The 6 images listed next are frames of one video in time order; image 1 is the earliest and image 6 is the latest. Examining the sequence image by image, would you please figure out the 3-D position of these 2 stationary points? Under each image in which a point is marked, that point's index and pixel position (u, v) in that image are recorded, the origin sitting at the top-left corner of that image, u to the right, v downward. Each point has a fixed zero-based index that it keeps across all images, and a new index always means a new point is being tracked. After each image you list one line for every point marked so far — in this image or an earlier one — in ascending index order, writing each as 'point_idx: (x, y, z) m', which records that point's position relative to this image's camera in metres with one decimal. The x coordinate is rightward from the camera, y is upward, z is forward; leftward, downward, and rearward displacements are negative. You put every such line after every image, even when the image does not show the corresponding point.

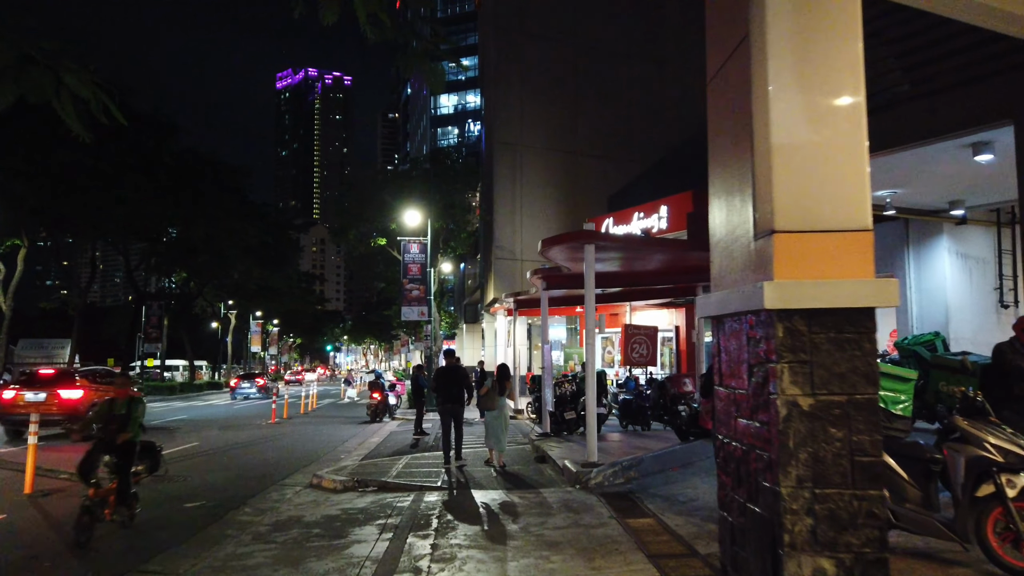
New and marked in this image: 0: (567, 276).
0: (+1.2, +0.3, +16.6) m
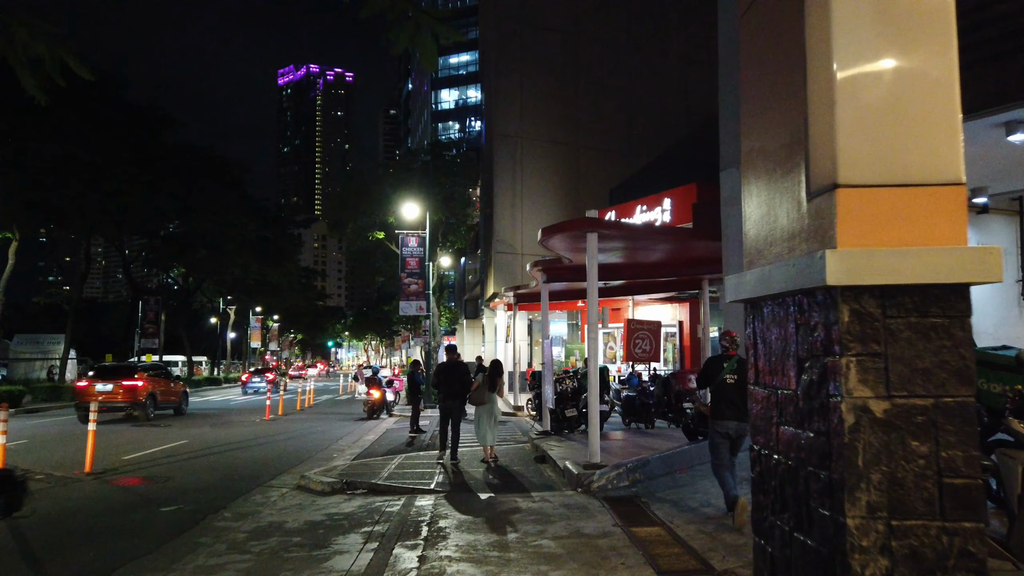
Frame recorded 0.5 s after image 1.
0: (+1.2, +0.4, +16.0) m
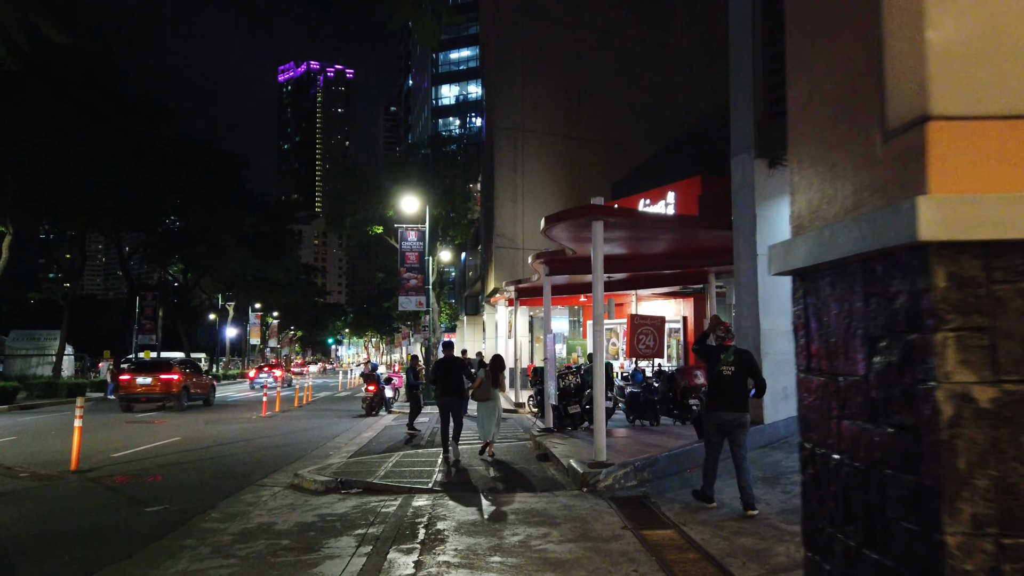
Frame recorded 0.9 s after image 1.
0: (+1.2, +0.6, +15.5) m
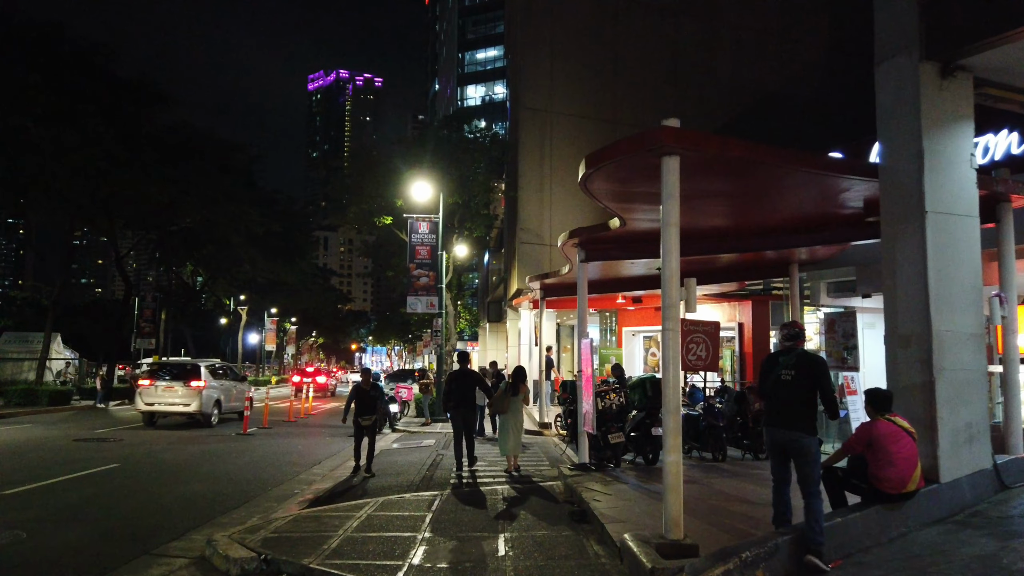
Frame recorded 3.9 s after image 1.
0: (+1.6, +0.7, +11.8) m
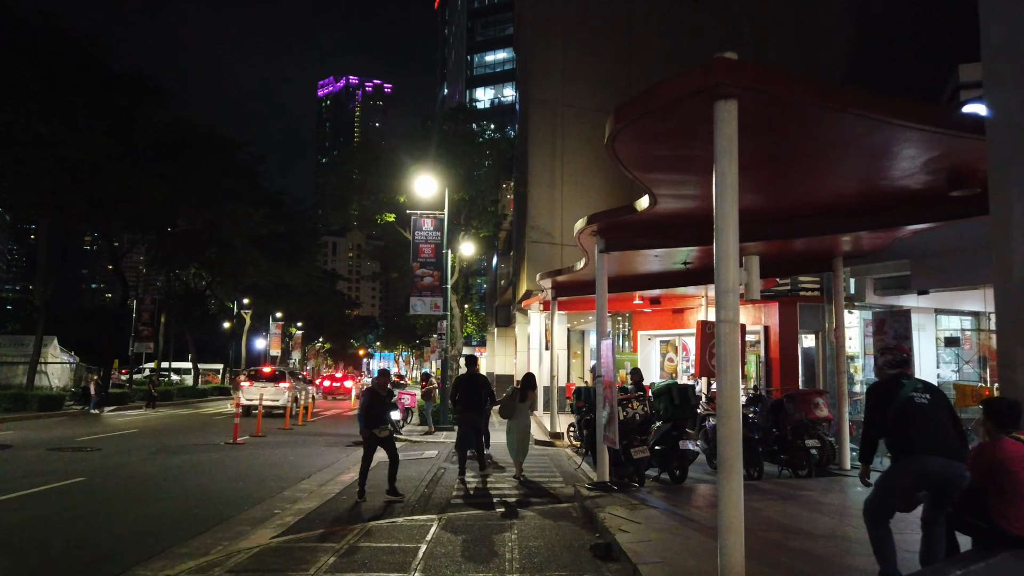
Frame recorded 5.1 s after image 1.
0: (+1.7, +0.8, +10.4) m
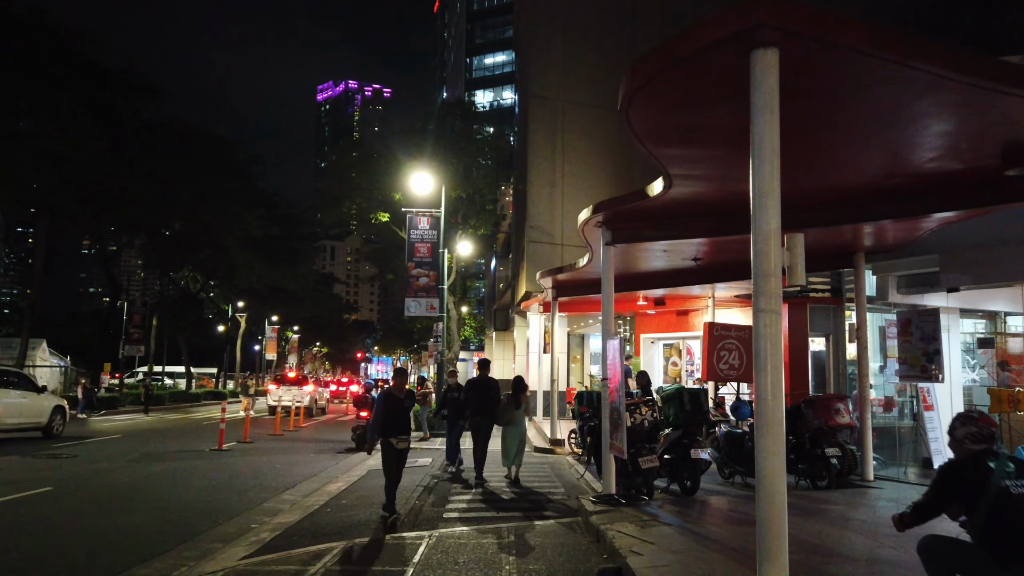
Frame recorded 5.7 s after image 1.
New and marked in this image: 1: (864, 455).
0: (+1.7, +0.8, +9.6) m
1: (+5.2, -2.5, +11.3) m
